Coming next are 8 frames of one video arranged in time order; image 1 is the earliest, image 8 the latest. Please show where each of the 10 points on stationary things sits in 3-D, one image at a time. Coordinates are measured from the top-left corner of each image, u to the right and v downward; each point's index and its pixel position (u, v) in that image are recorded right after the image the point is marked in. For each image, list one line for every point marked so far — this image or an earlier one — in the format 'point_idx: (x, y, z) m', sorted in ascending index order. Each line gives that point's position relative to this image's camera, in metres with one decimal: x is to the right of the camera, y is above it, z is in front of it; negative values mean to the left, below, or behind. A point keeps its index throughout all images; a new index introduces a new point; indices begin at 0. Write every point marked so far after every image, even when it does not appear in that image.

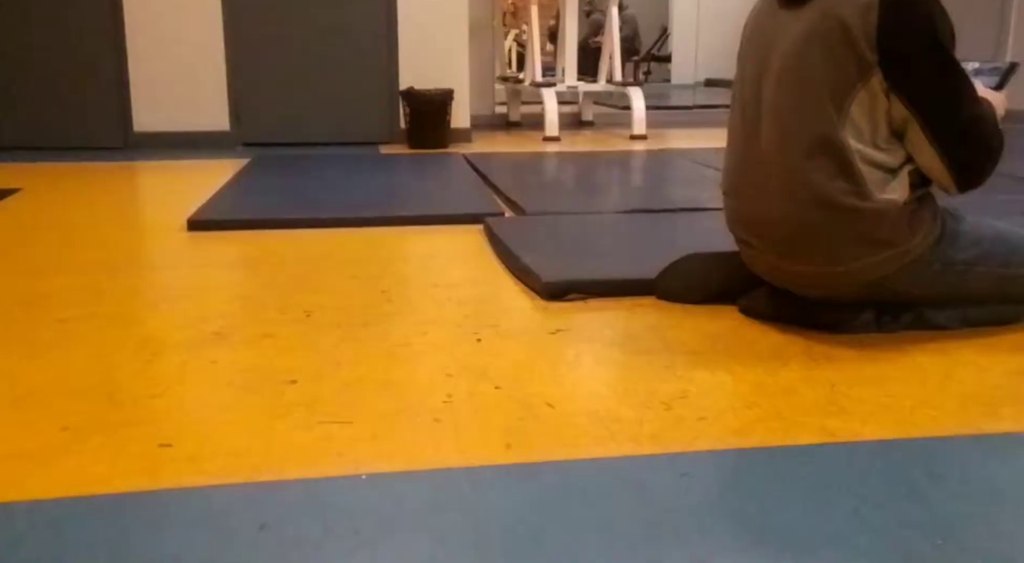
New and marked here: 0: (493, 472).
0: (0.0, -0.3, +1.4) m
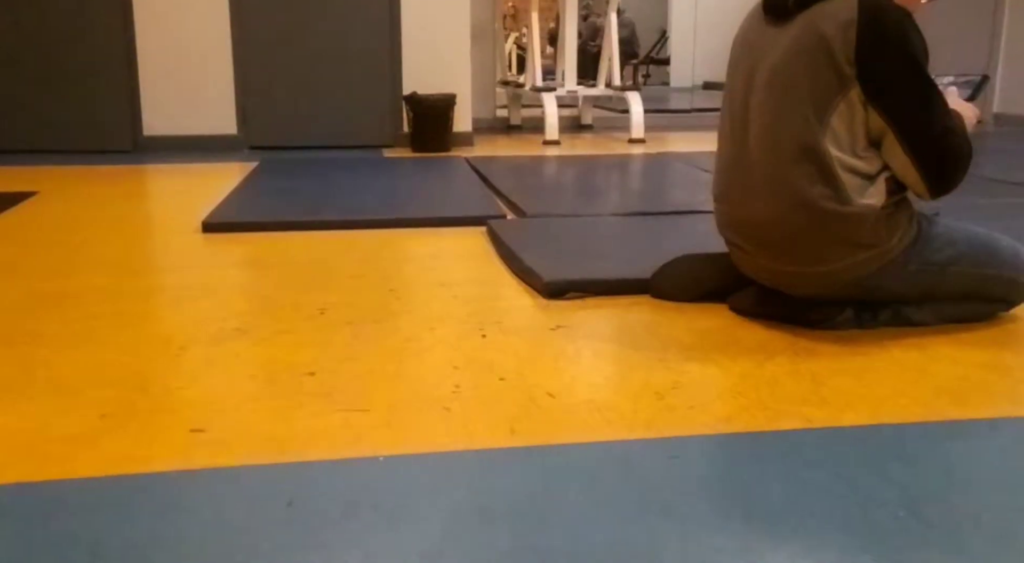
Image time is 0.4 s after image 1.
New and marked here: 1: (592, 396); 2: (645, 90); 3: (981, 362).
0: (0.0, -0.3, +1.5) m
1: (+0.1, -0.2, +1.7) m
2: (+1.5, +2.2, +11.1) m
3: (+0.9, -0.1, +1.9) m
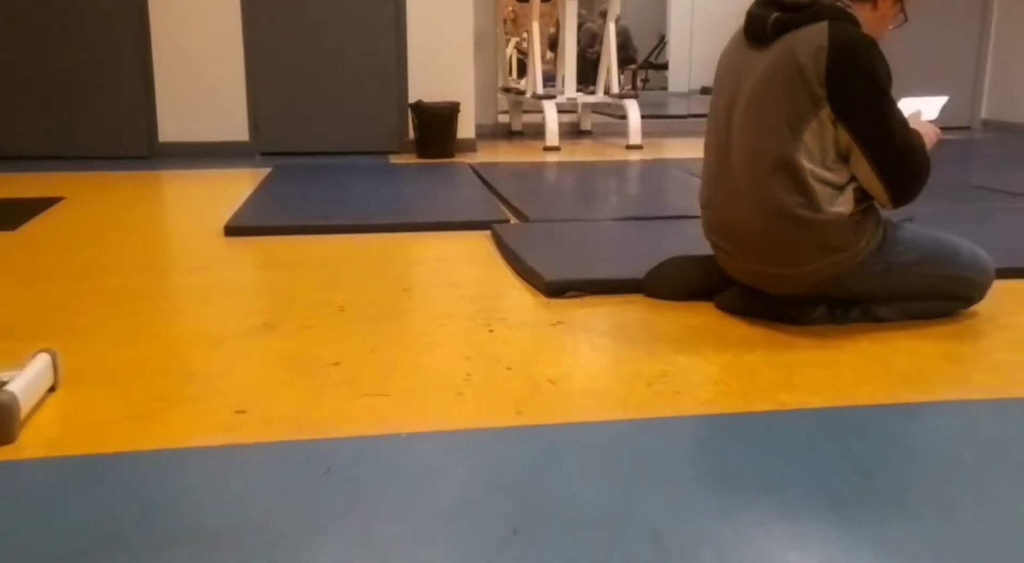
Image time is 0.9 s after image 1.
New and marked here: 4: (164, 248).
0: (0.0, -0.3, +1.7) m
1: (+0.2, -0.2, +1.9) m
2: (+1.5, +2.1, +11.3) m
3: (+0.9, -0.1, +2.1) m
4: (-1.2, +0.1, +3.5) m
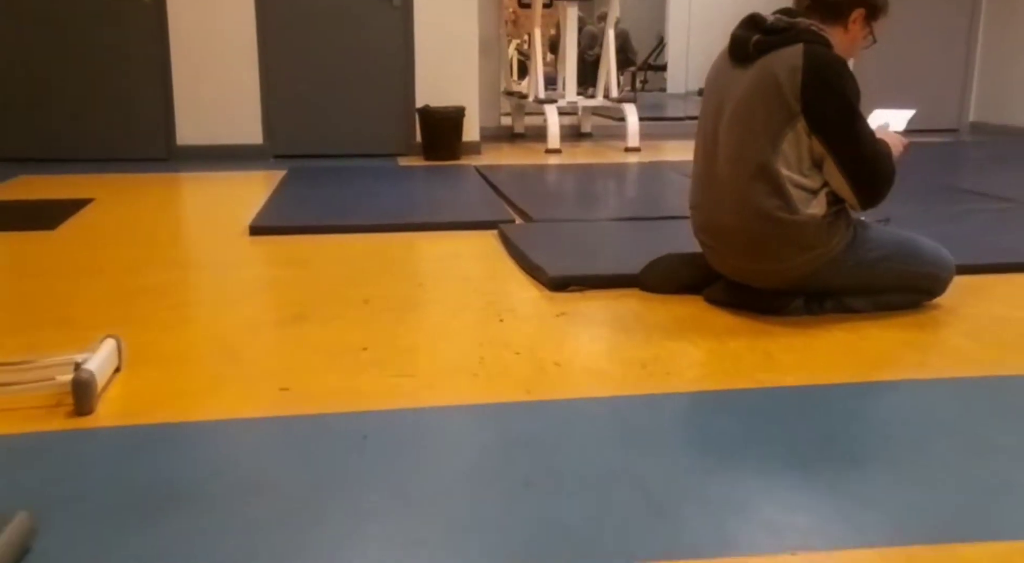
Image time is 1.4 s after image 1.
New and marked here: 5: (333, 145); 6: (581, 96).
0: (0.0, -0.2, +2.0) m
1: (+0.2, -0.2, +2.2) m
2: (+1.5, +2.2, +11.5) m
3: (+0.9, -0.1, +2.3) m
4: (-1.2, +0.1, +3.7) m
5: (-1.1, +0.8, +6.1) m
6: (+0.5, +1.4, +7.3) m
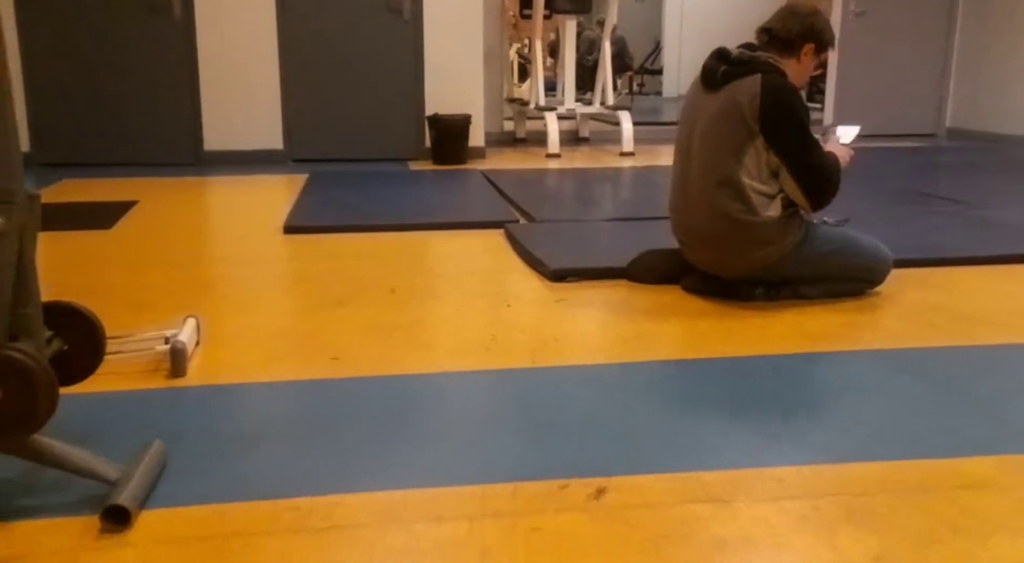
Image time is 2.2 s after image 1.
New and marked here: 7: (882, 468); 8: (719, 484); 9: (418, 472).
0: (0.0, -0.2, +2.4) m
1: (+0.2, -0.2, +2.6) m
2: (+1.5, +2.2, +12.0) m
3: (+0.9, -0.1, +2.8) m
4: (-1.2, +0.2, +4.2) m
5: (-1.1, +0.9, +6.6) m
6: (+0.5, +1.4, +7.8) m
7: (+0.7, -0.3, +1.9) m
8: (+0.4, -0.4, +1.8) m
9: (-0.2, -0.3, +1.9) m
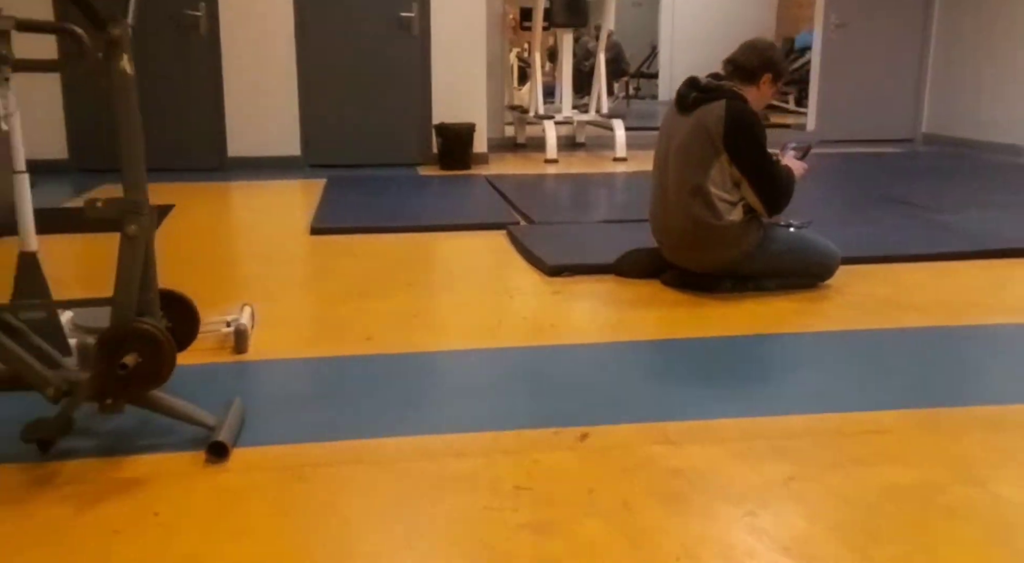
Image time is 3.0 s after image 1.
0: (0.0, -0.2, +2.9) m
1: (+0.2, -0.1, +3.1) m
2: (+1.5, +2.2, +12.5) m
3: (+0.9, -0.1, +3.3) m
4: (-1.2, +0.2, +4.7) m
5: (-1.1, +0.9, +7.1) m
6: (+0.5, +1.4, +8.2) m
7: (+0.7, -0.3, +2.4) m
8: (+0.4, -0.3, +2.3) m
9: (-0.2, -0.3, +2.4) m
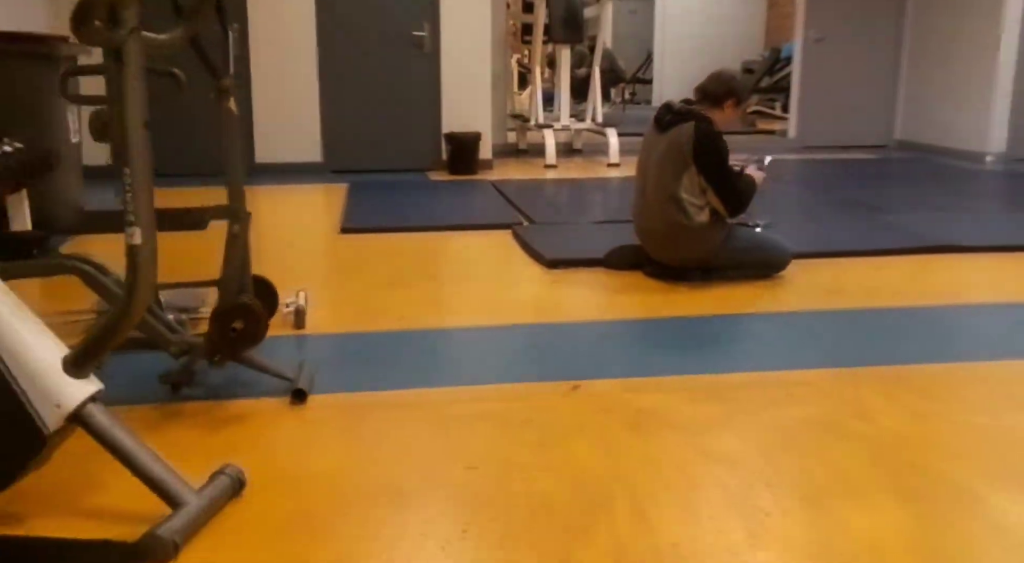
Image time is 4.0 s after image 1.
0: (+0.1, -0.2, +3.6) m
1: (+0.2, -0.1, +3.8) m
2: (+1.5, +2.3, +13.1) m
3: (+1.0, -0.1, +3.9) m
4: (-1.1, +0.2, +5.3) m
5: (-1.1, +0.9, +7.7) m
6: (+0.5, +1.4, +8.9) m
7: (+0.7, -0.3, +3.0) m
8: (+0.4, -0.3, +2.9) m
9: (-0.1, -0.3, +3.0) m
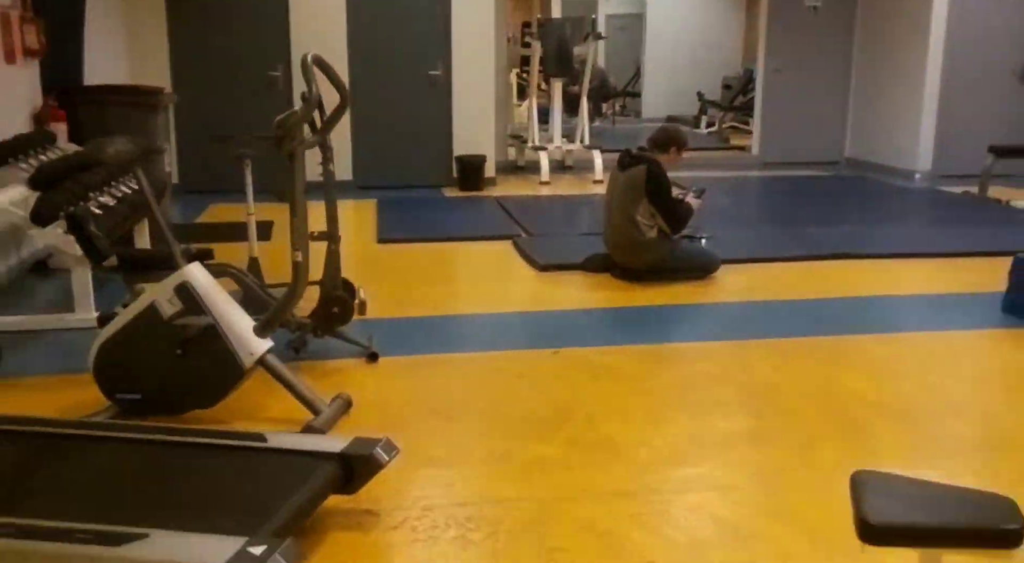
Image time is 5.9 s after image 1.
0: (+0.1, -0.2, +5.0) m
1: (+0.2, -0.1, +5.2) m
2: (+1.5, +2.3, +14.5) m
3: (+1.0, -0.1, +5.3) m
4: (-1.1, +0.2, +6.7) m
5: (-1.1, +0.9, +9.1) m
6: (+0.5, +1.5, +10.3) m
7: (+0.7, -0.3, +4.4) m
8: (+0.4, -0.3, +4.3) m
9: (-0.1, -0.3, +4.4) m
